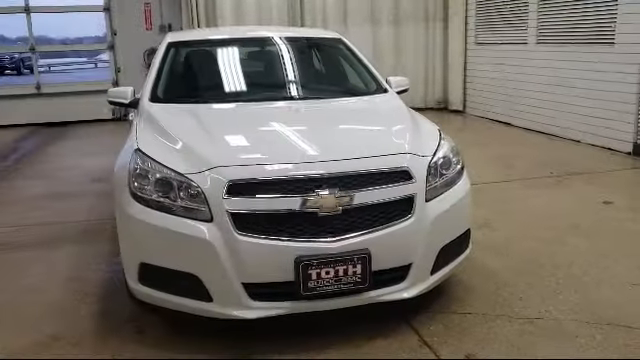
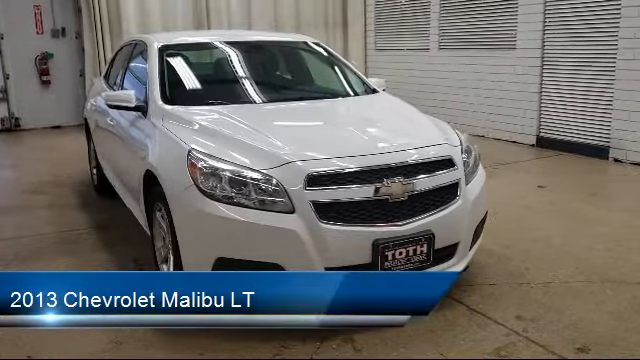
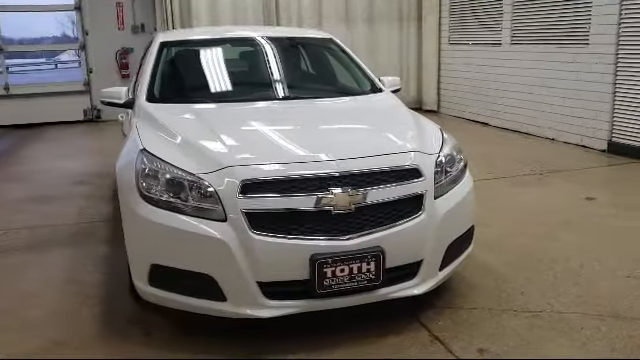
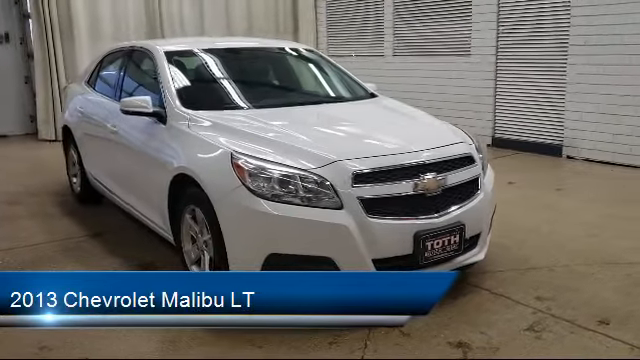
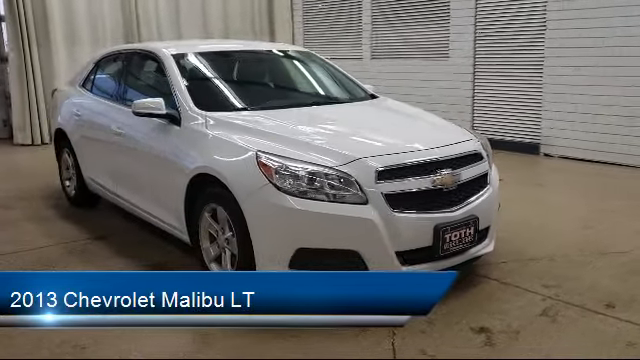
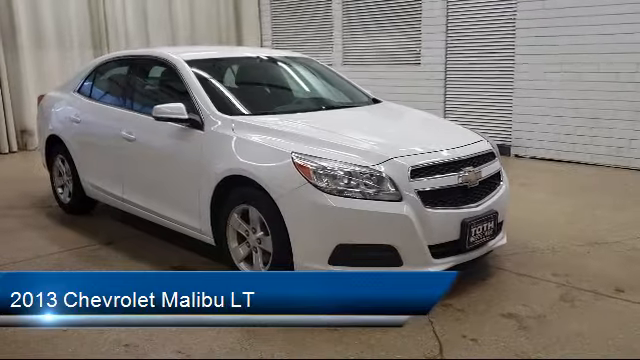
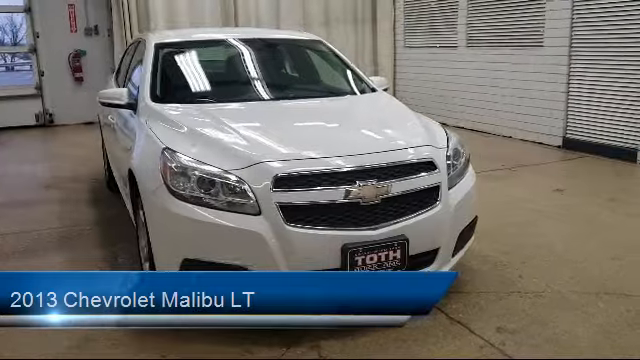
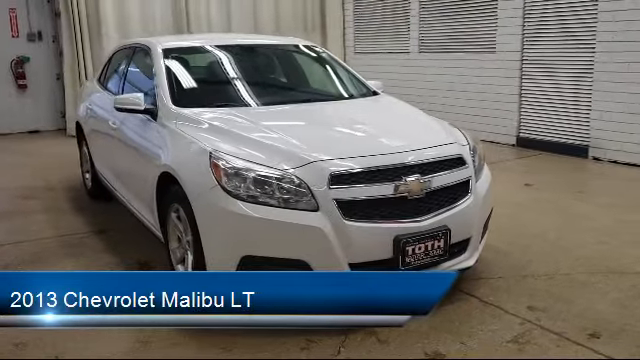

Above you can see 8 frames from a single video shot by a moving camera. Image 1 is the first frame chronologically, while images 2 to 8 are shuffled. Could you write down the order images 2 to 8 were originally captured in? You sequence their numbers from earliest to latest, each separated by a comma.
3, 7, 2, 8, 4, 5, 6
